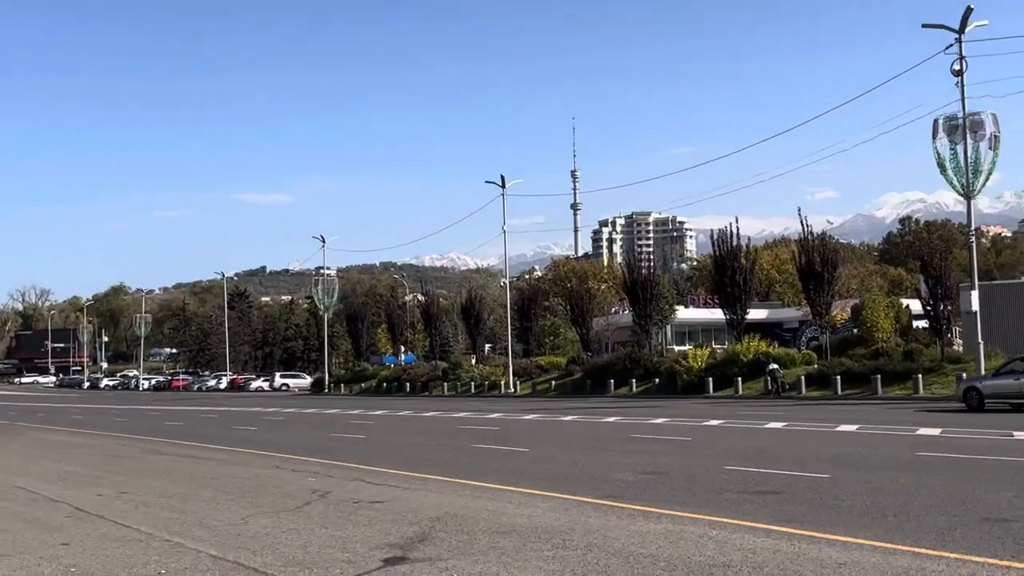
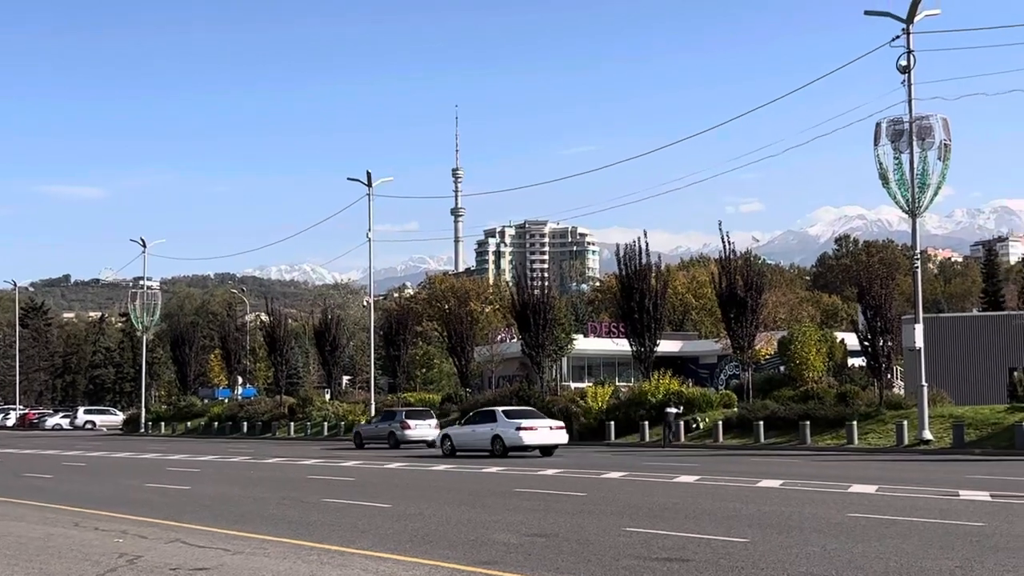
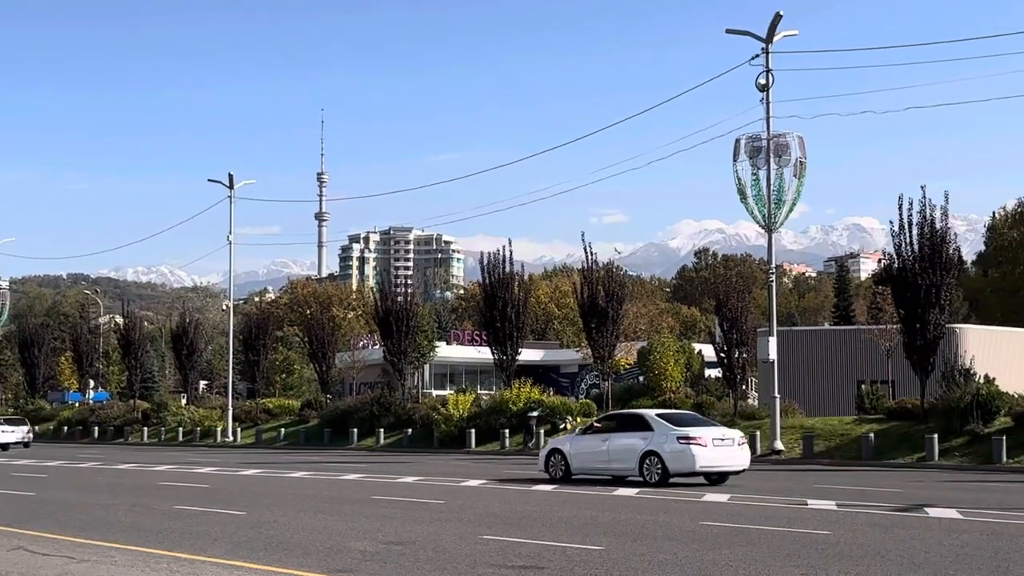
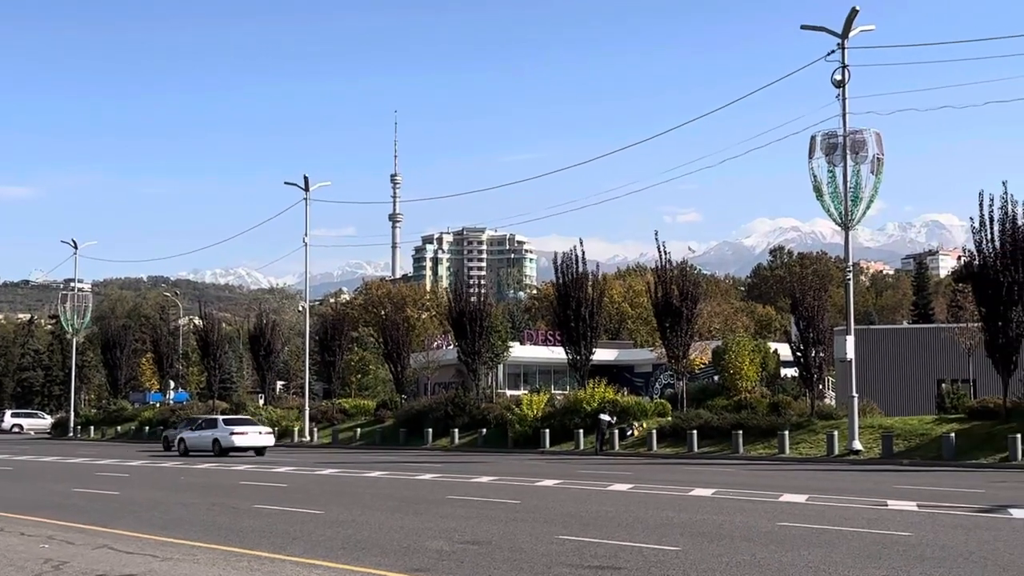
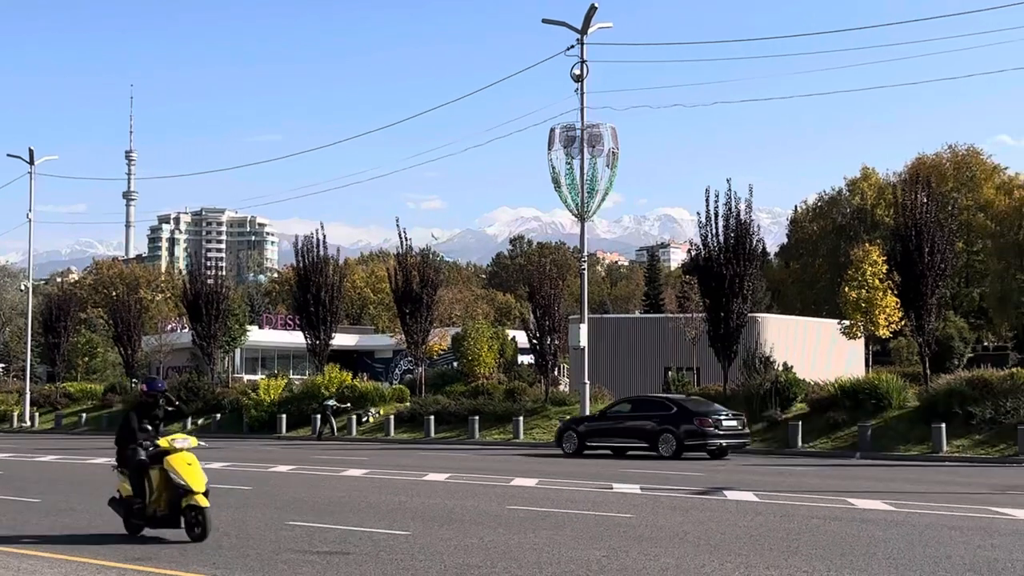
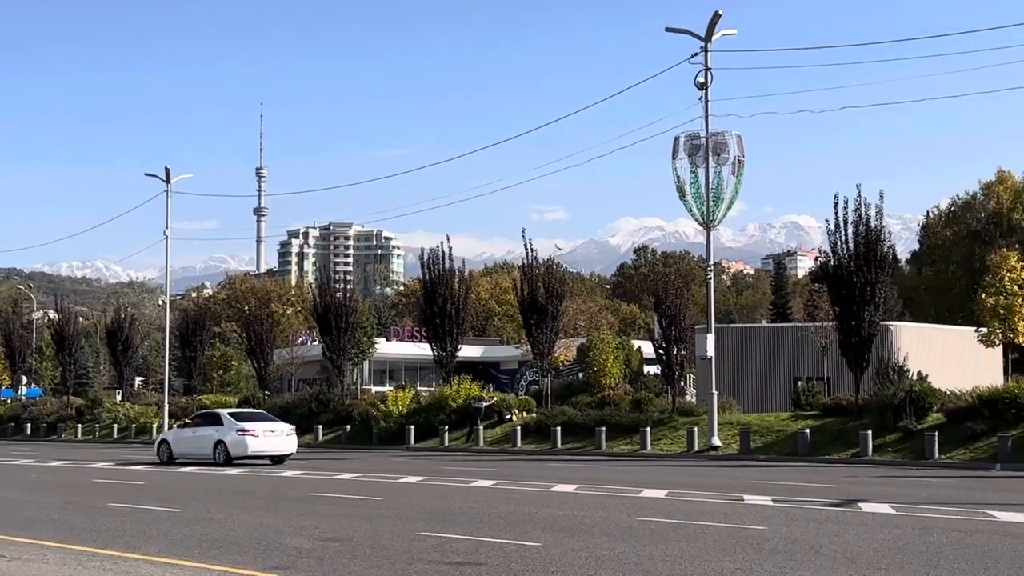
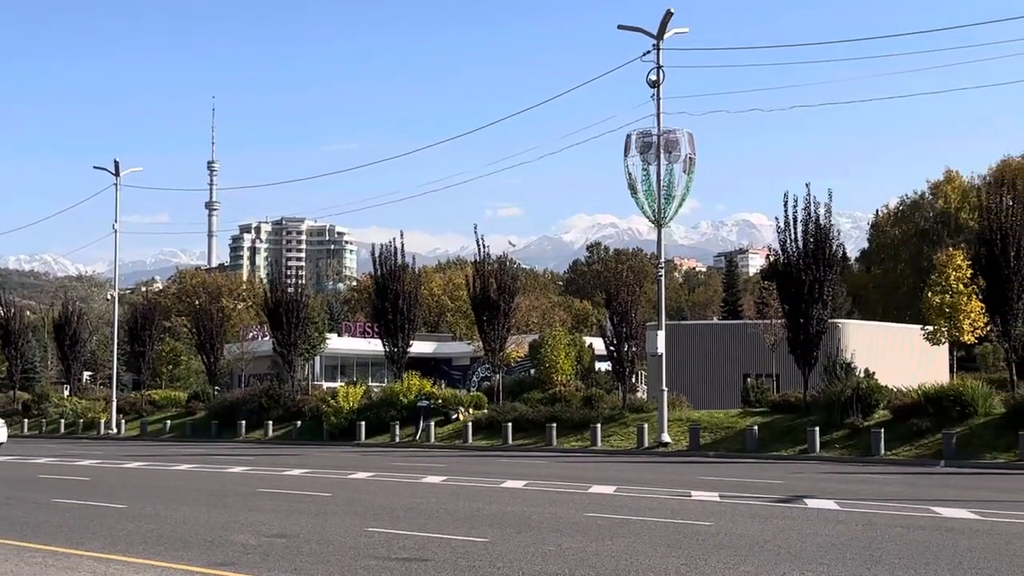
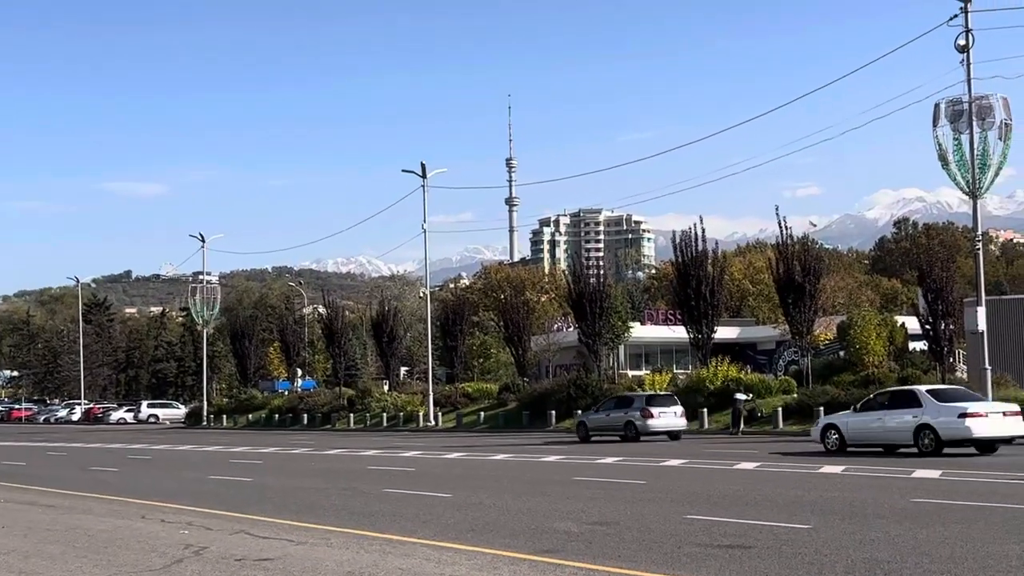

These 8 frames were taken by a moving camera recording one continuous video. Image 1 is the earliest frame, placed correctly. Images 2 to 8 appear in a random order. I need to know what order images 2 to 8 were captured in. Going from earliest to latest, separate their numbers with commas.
8, 2, 4, 3, 6, 7, 5
